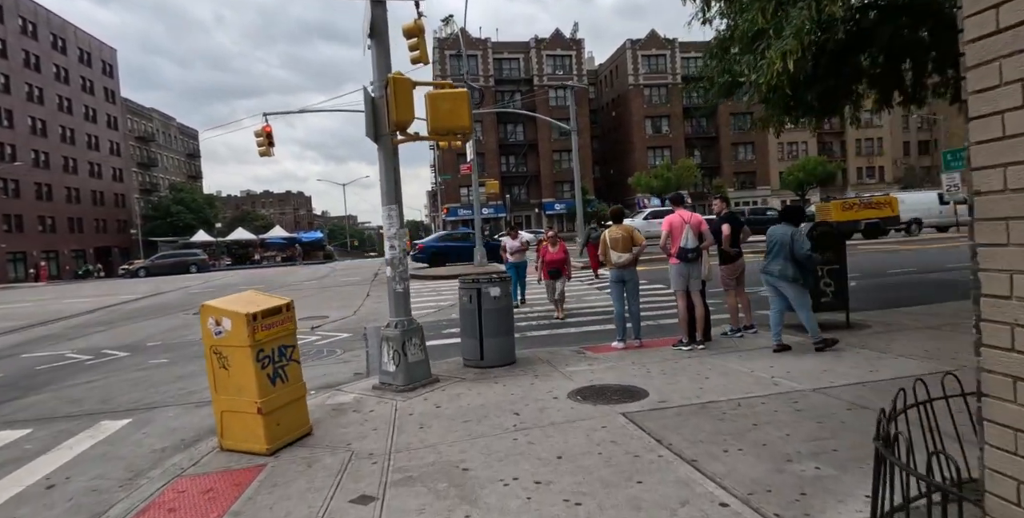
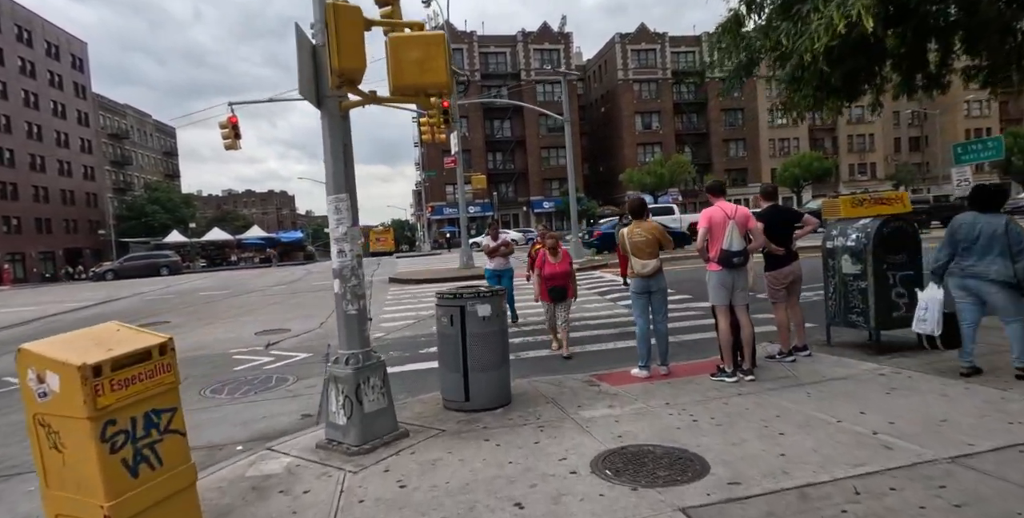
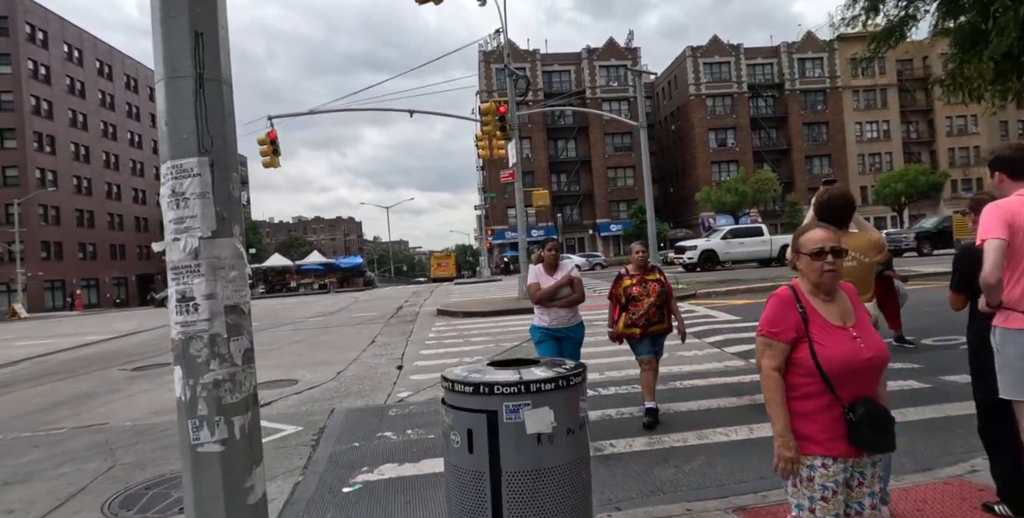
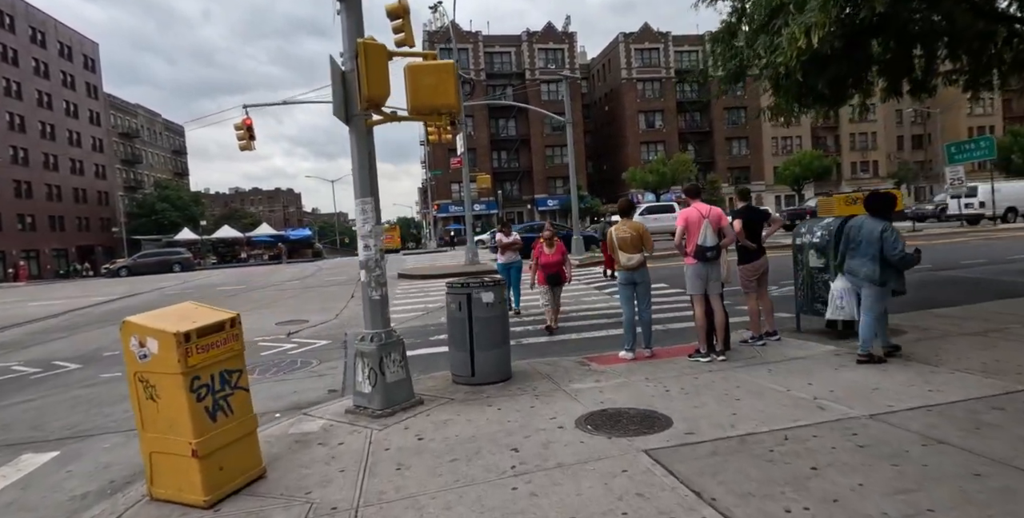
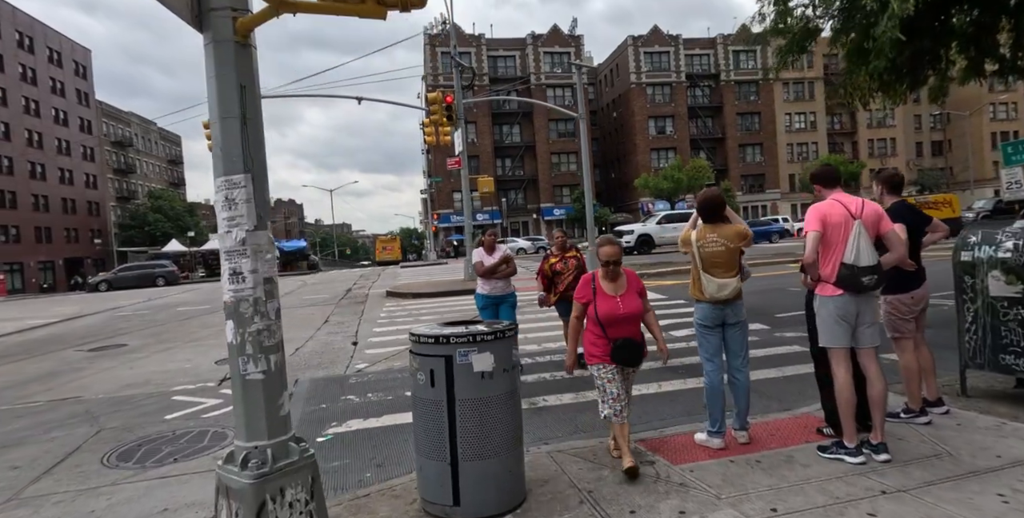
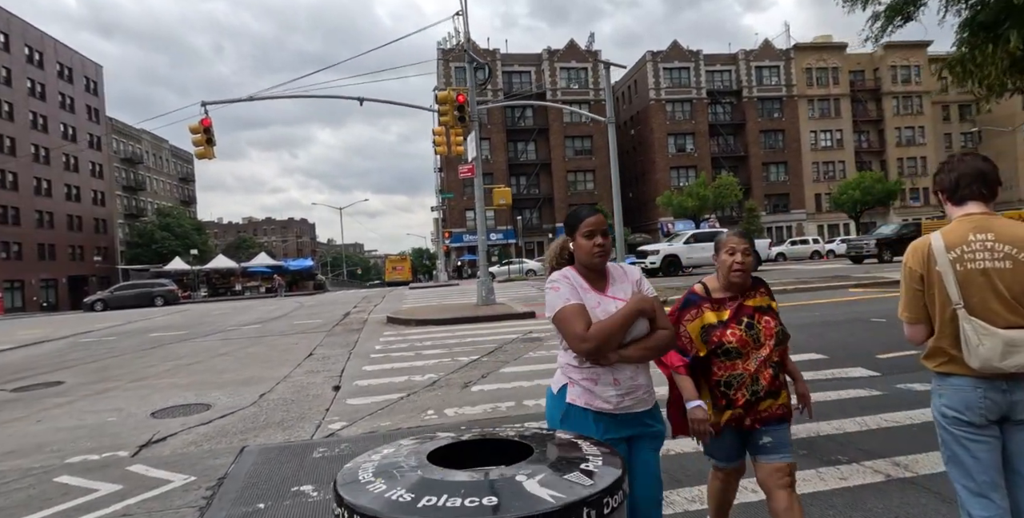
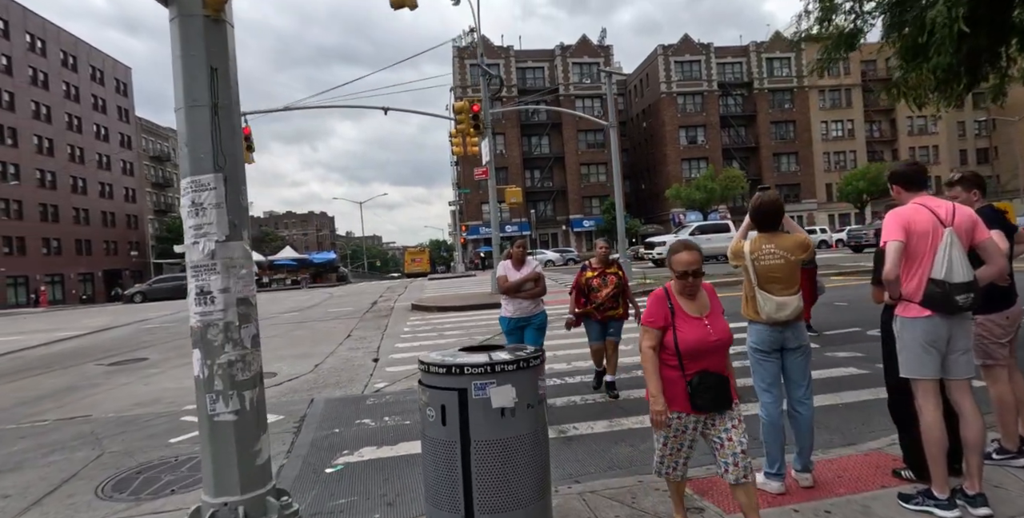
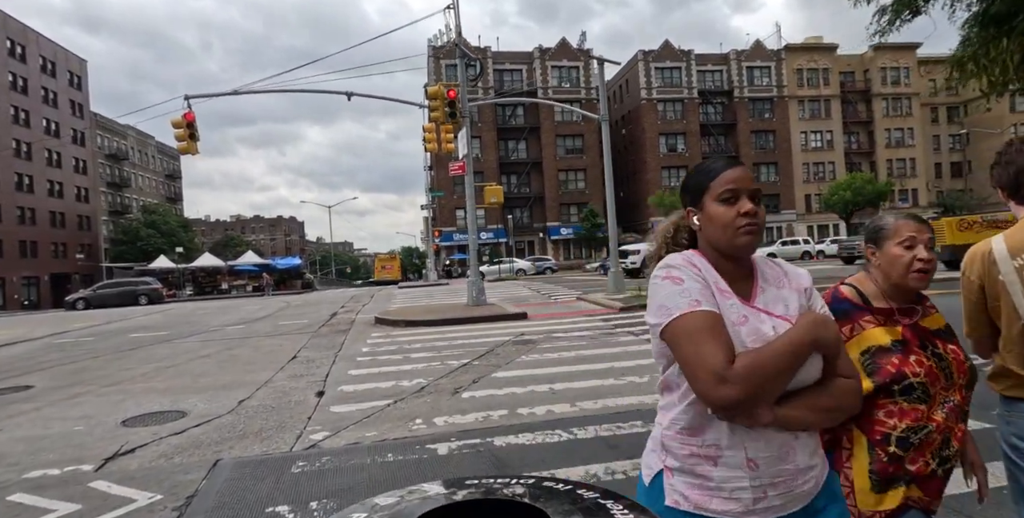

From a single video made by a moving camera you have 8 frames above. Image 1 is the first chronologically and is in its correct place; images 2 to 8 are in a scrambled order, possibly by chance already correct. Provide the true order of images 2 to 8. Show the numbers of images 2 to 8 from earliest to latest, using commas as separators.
4, 2, 5, 7, 3, 6, 8
